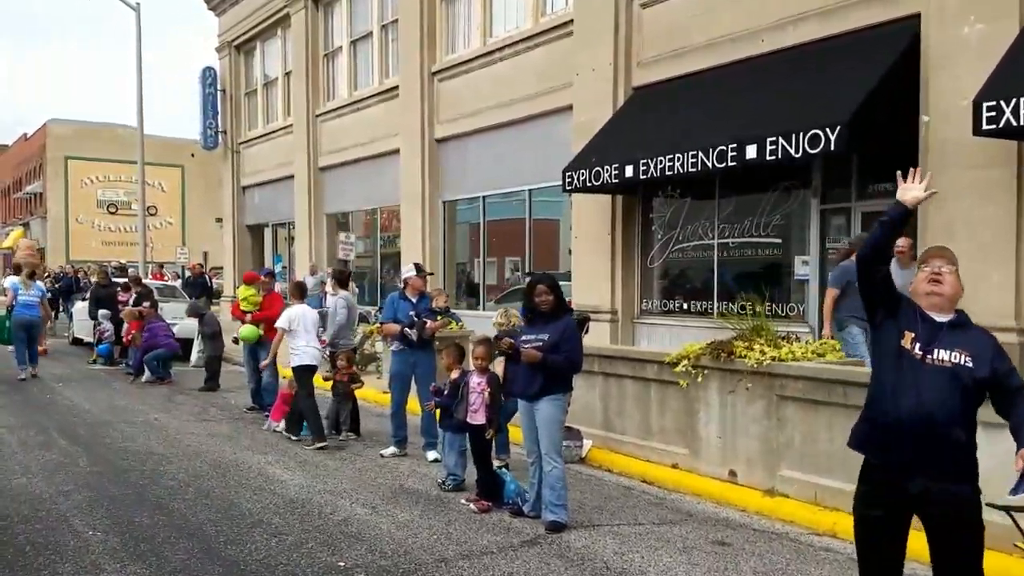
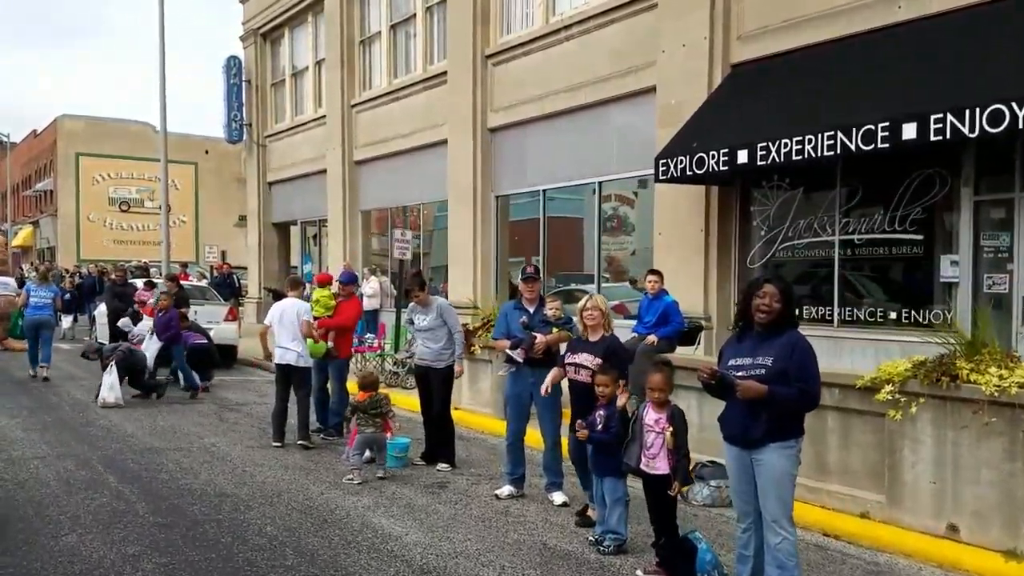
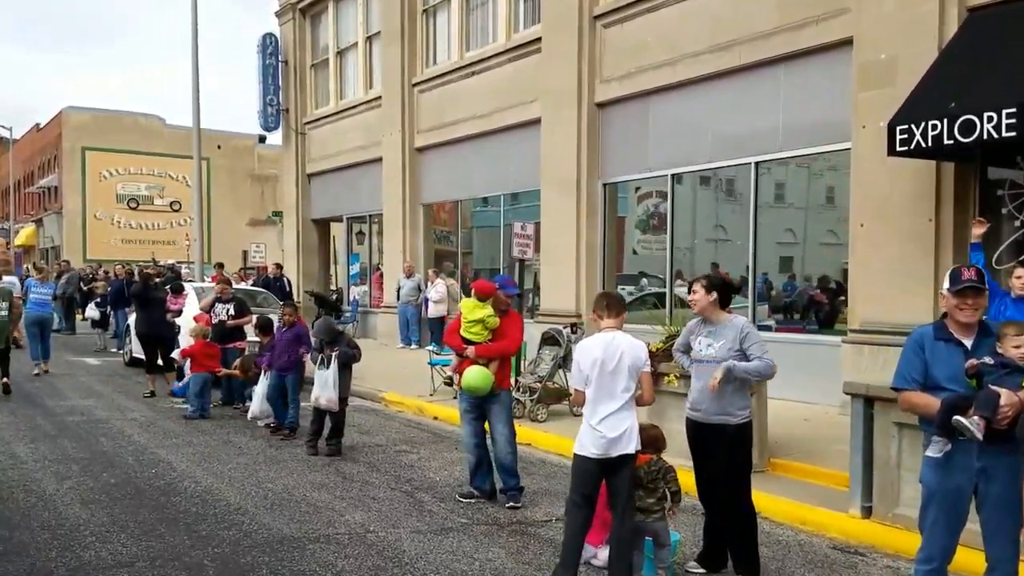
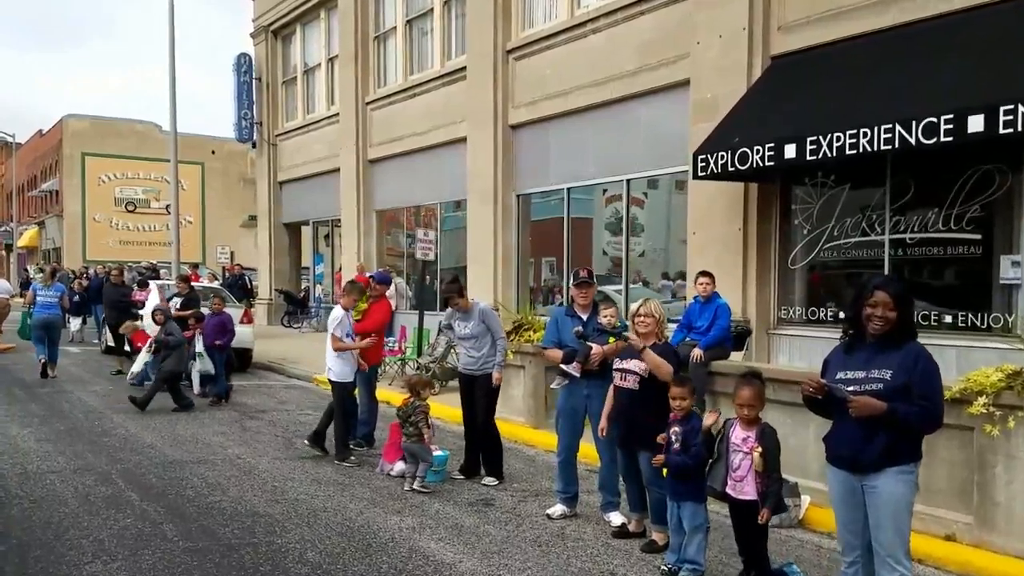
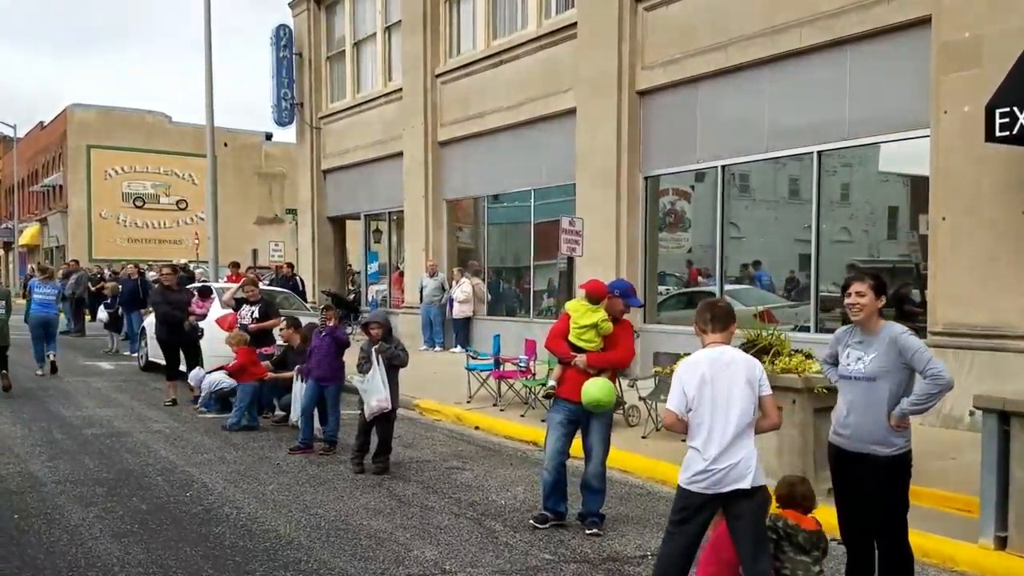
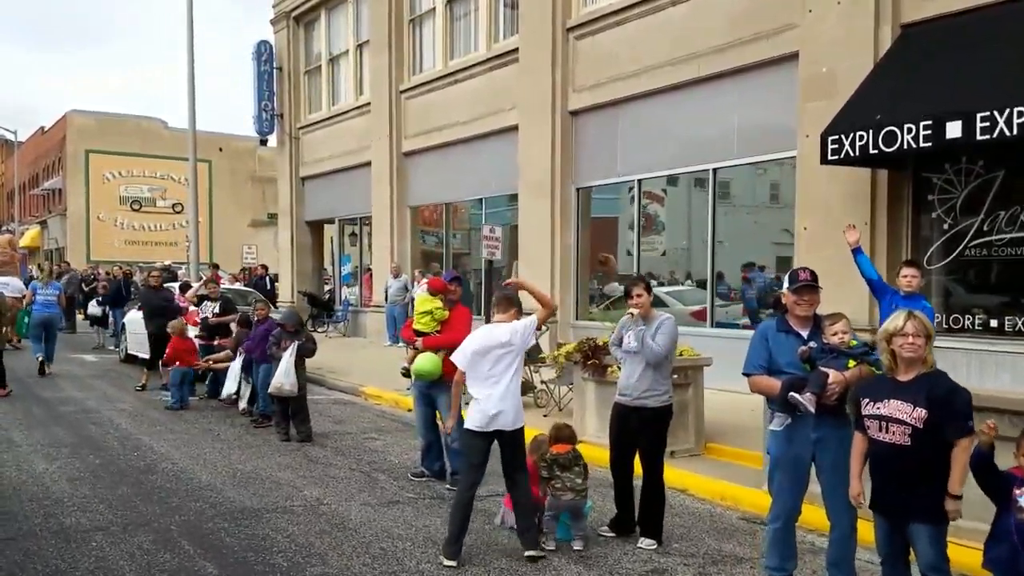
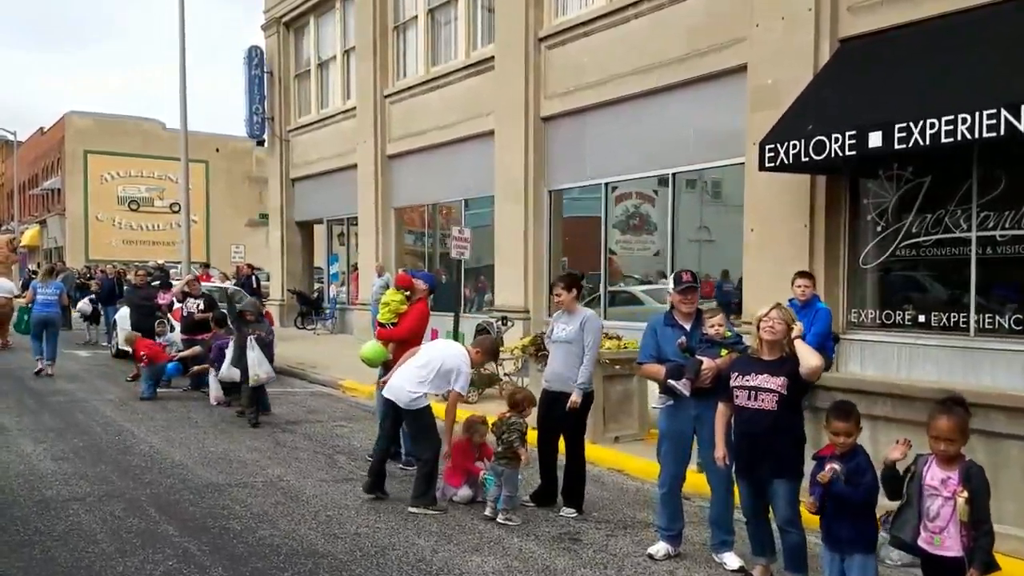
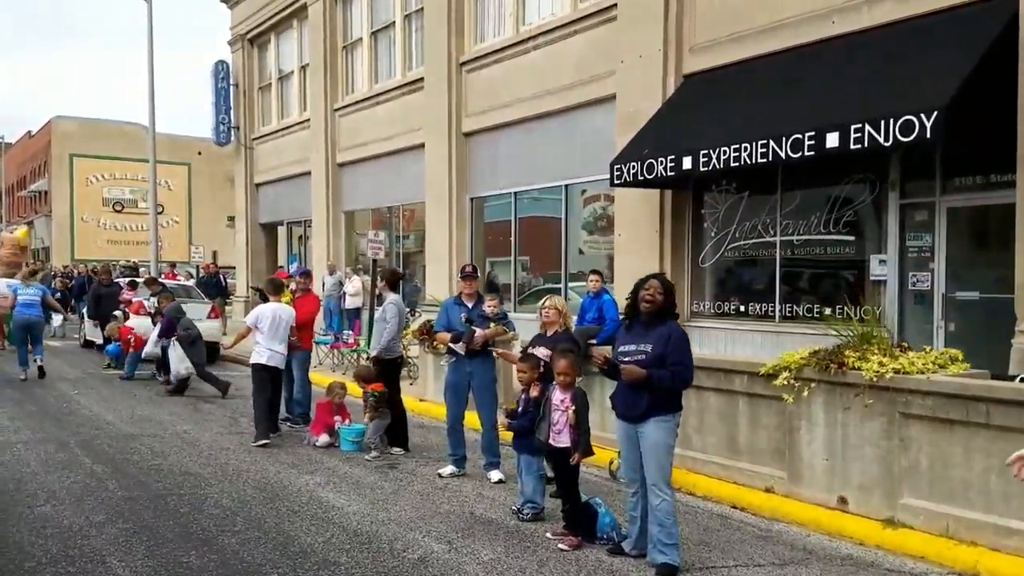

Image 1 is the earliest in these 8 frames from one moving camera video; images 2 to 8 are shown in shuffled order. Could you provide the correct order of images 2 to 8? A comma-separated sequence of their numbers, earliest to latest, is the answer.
8, 2, 4, 7, 6, 3, 5
